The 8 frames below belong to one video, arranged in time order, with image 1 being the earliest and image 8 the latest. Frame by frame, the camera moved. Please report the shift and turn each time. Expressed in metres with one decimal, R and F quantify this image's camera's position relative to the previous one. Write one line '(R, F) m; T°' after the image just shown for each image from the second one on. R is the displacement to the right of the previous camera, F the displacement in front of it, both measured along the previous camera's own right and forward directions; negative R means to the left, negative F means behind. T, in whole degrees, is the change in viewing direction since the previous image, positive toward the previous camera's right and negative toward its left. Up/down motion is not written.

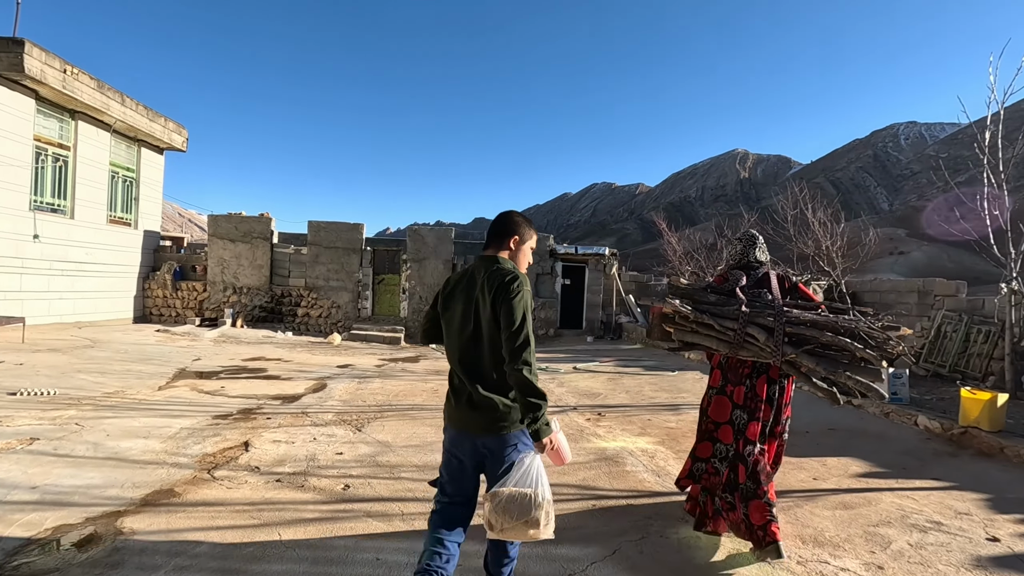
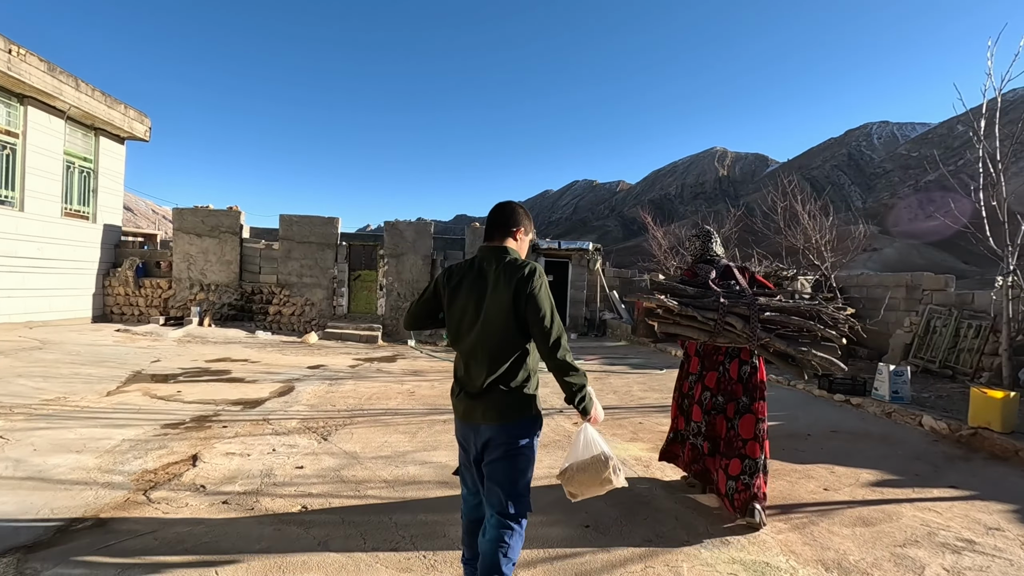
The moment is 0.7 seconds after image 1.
(0.0, +0.4) m; +2°
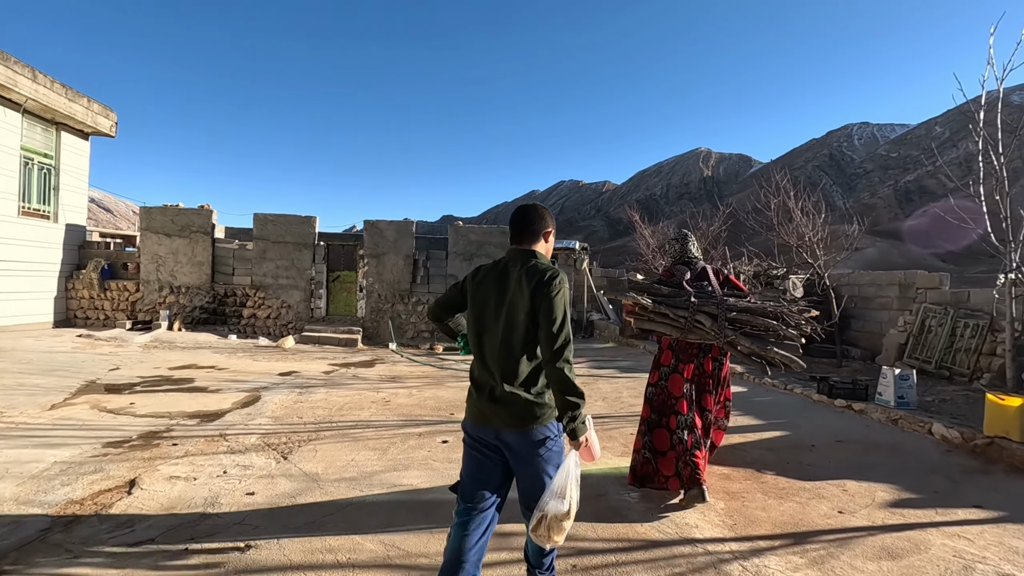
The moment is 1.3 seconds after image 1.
(+0.1, +0.4) m; +1°
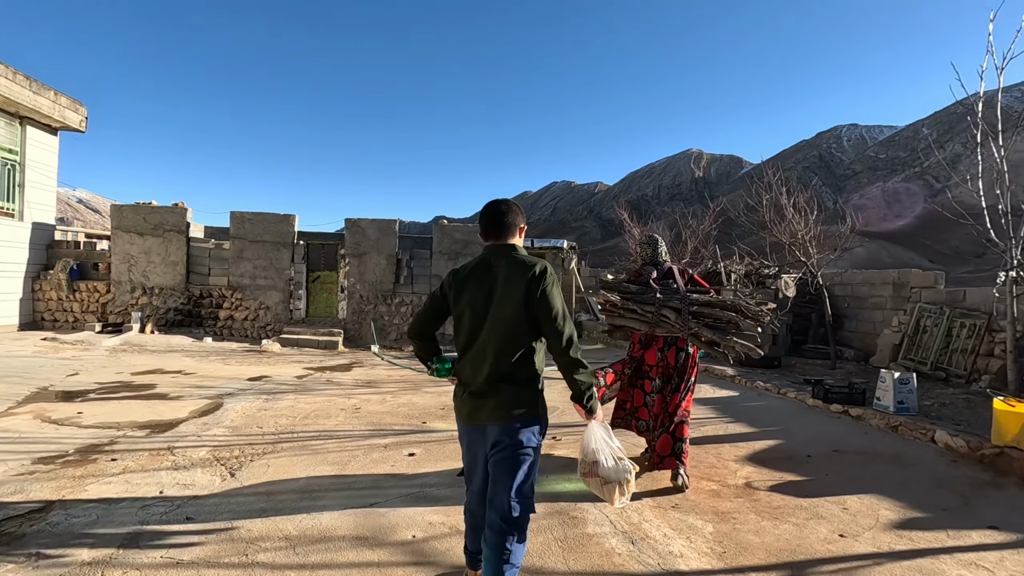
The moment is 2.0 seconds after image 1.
(+0.1, +0.3) m; +1°
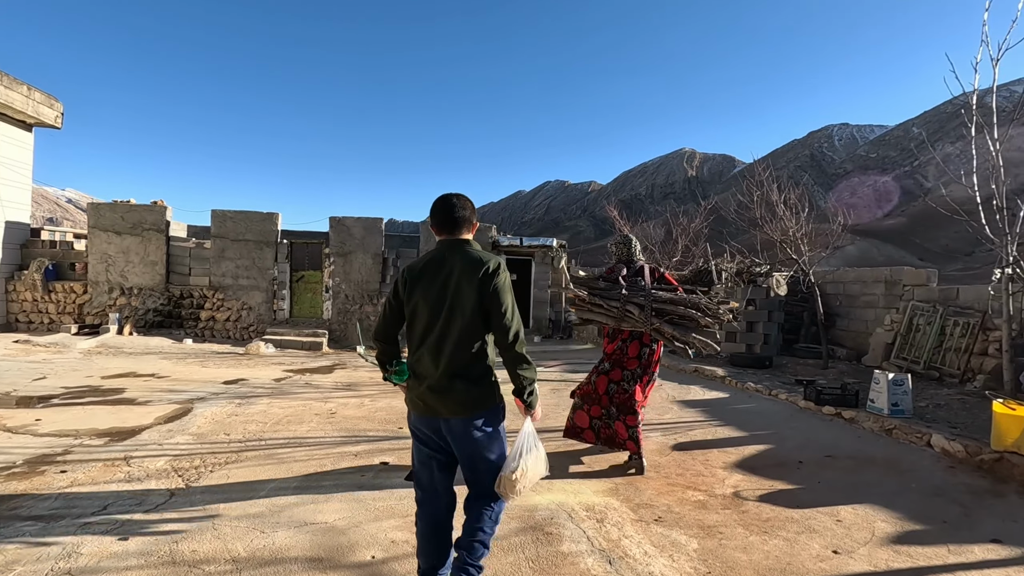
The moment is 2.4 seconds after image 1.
(+0.1, +0.2) m; +1°
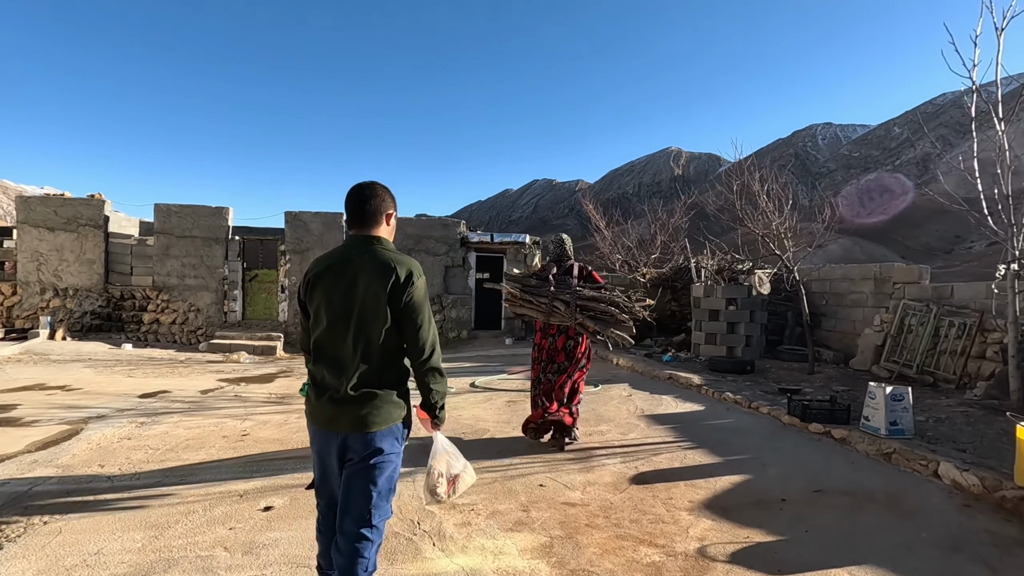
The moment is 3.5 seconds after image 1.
(+0.4, +0.7) m; +1°
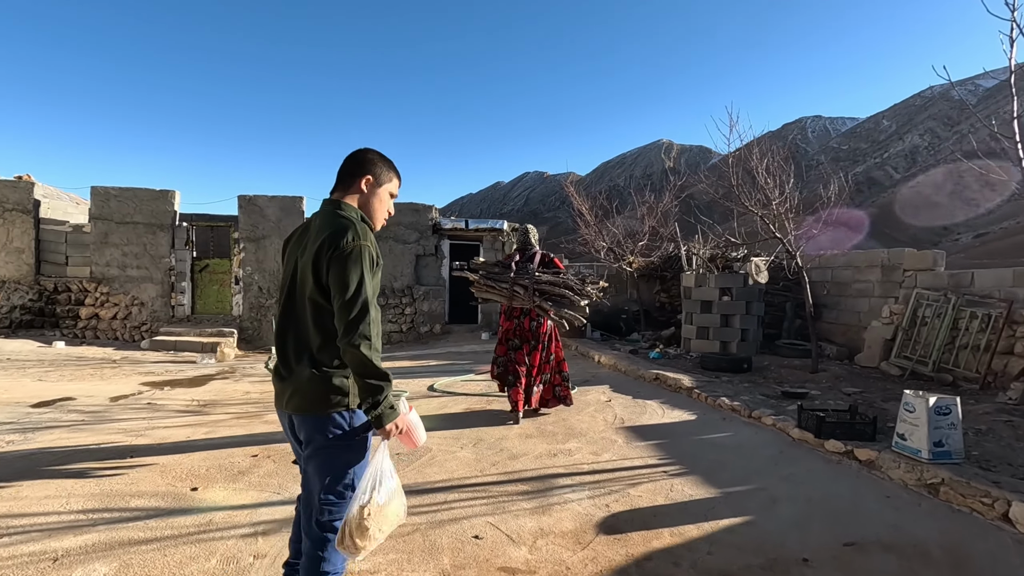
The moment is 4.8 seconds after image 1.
(+0.3, +0.8) m; +1°
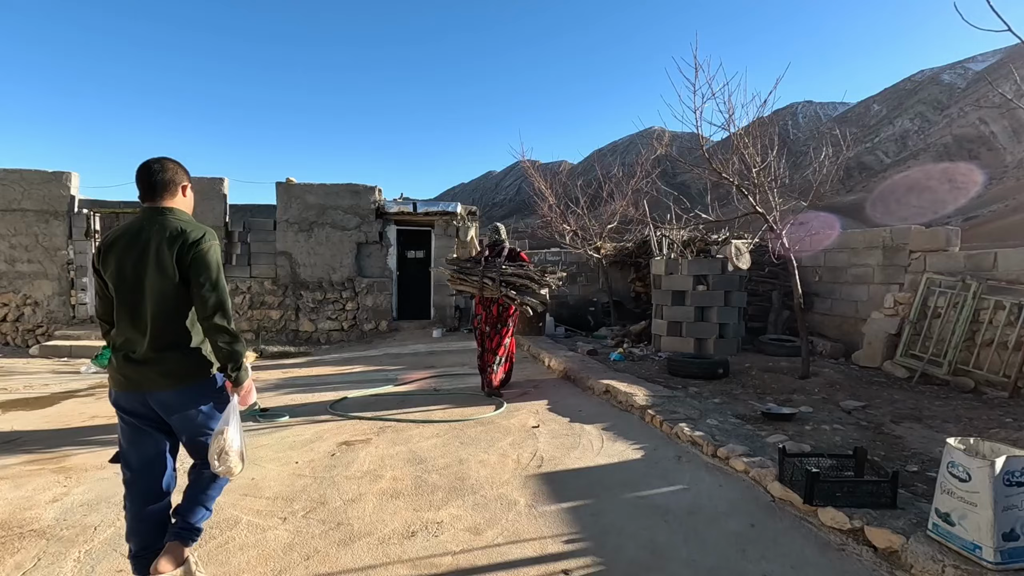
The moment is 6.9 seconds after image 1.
(+0.7, +1.1) m; +1°
